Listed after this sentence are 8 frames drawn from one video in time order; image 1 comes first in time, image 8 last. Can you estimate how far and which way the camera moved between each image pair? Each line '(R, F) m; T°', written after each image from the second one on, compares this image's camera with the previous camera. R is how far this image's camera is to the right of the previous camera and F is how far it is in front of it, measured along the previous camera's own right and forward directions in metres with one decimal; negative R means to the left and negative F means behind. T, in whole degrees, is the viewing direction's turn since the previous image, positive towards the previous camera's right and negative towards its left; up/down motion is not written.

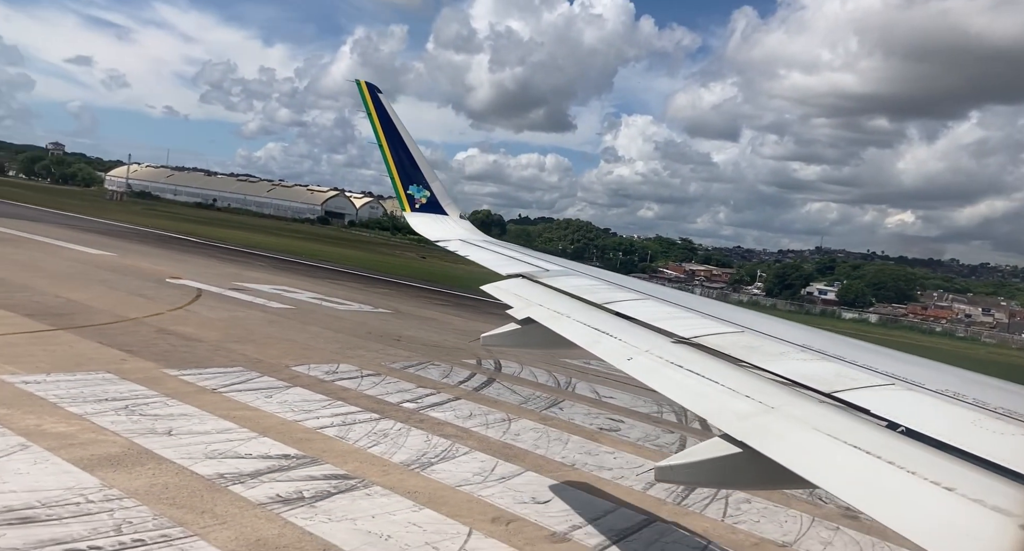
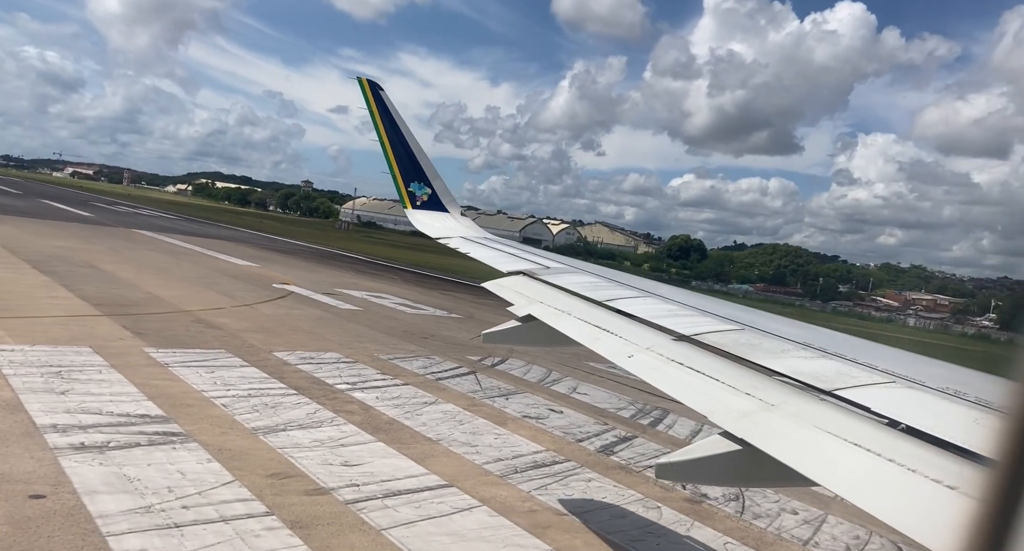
(+2.0, +0.4) m; -6°
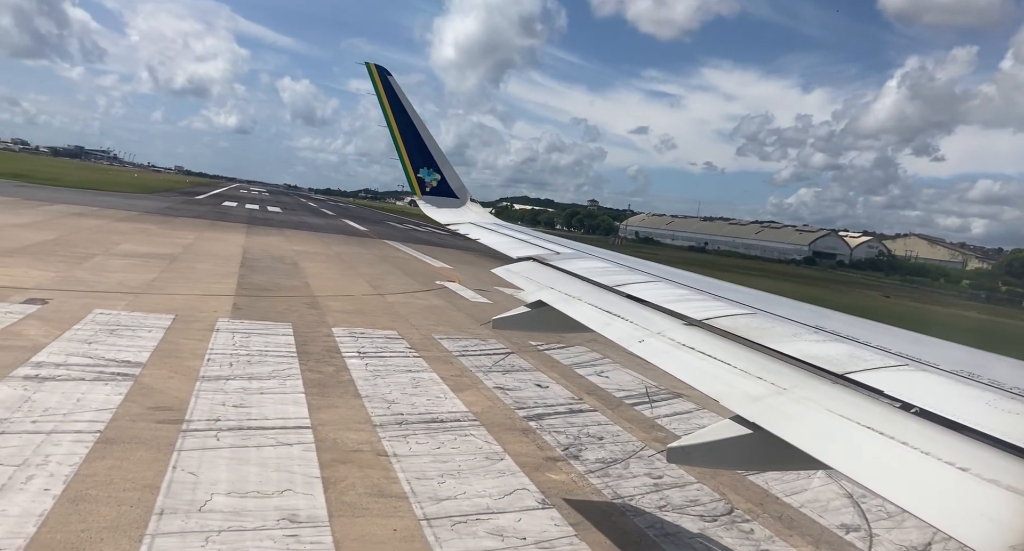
(+1.9, +0.2) m; -11°
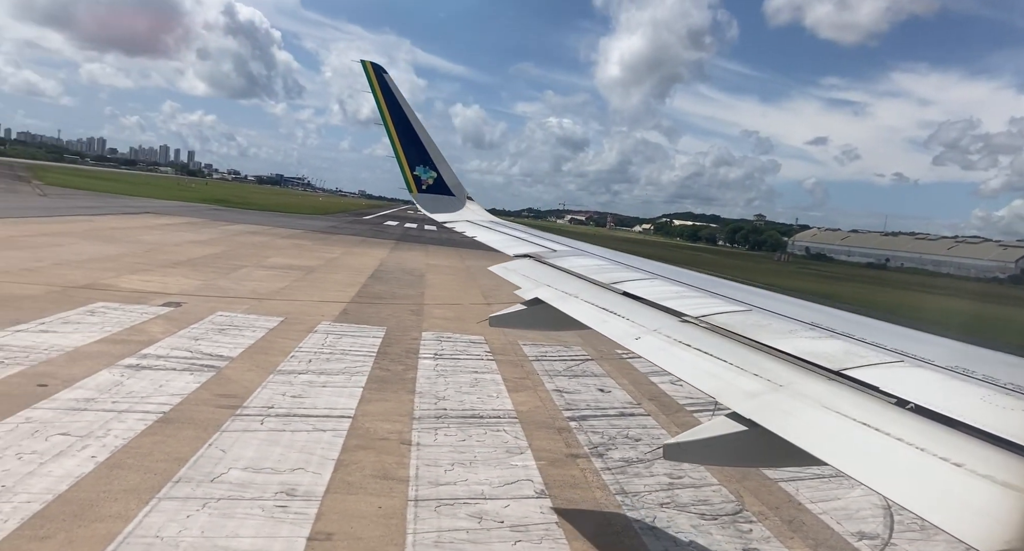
(+0.6, 0.0) m; -10°
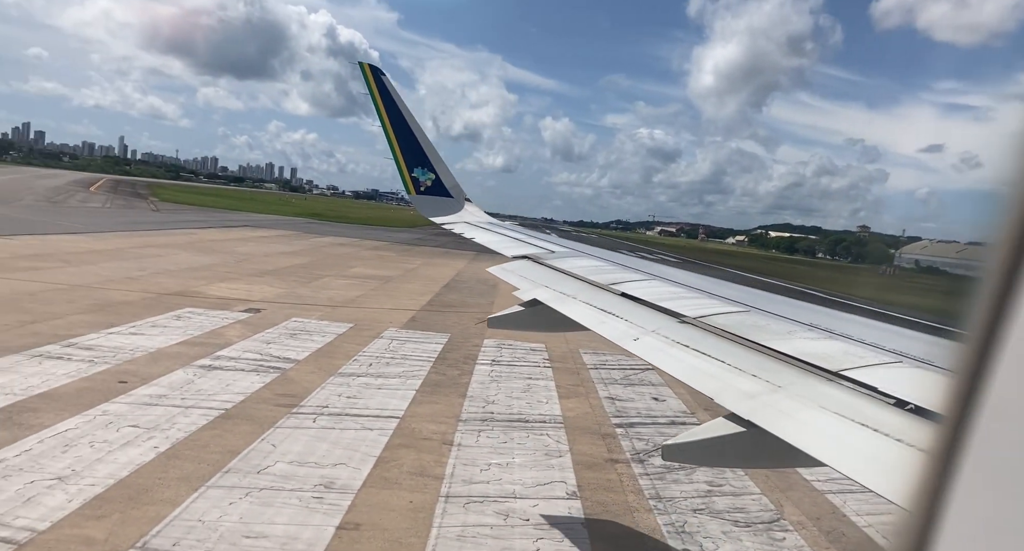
(+0.2, 0.0) m; -6°
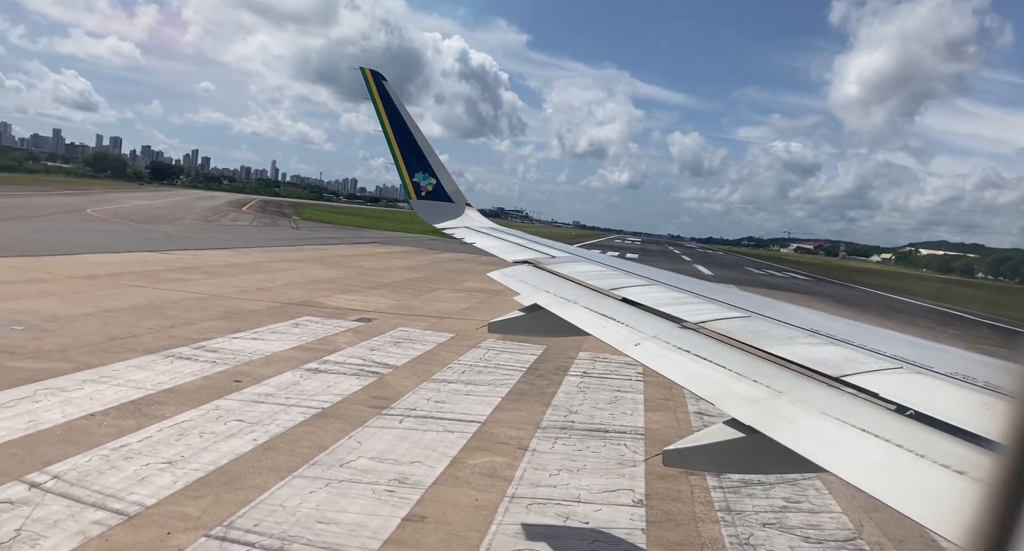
(+0.2, -0.1) m; -10°
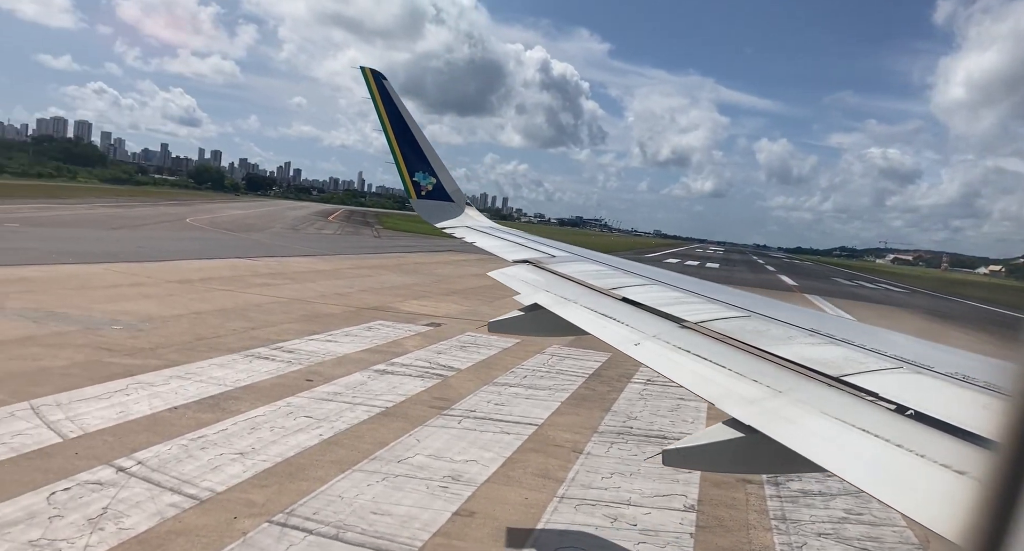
(+0.1, 0.0) m; -6°
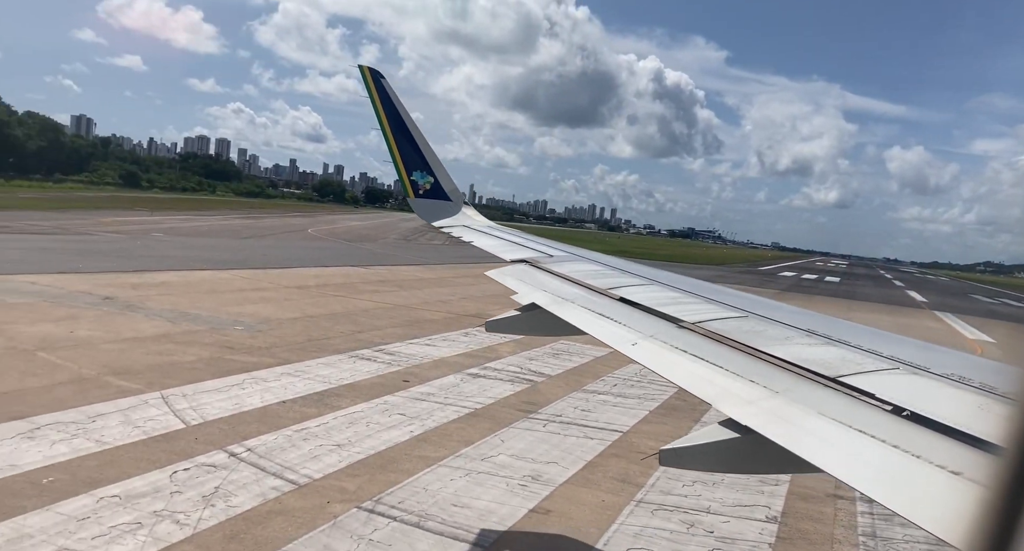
(+0.1, 0.0) m; -9°
